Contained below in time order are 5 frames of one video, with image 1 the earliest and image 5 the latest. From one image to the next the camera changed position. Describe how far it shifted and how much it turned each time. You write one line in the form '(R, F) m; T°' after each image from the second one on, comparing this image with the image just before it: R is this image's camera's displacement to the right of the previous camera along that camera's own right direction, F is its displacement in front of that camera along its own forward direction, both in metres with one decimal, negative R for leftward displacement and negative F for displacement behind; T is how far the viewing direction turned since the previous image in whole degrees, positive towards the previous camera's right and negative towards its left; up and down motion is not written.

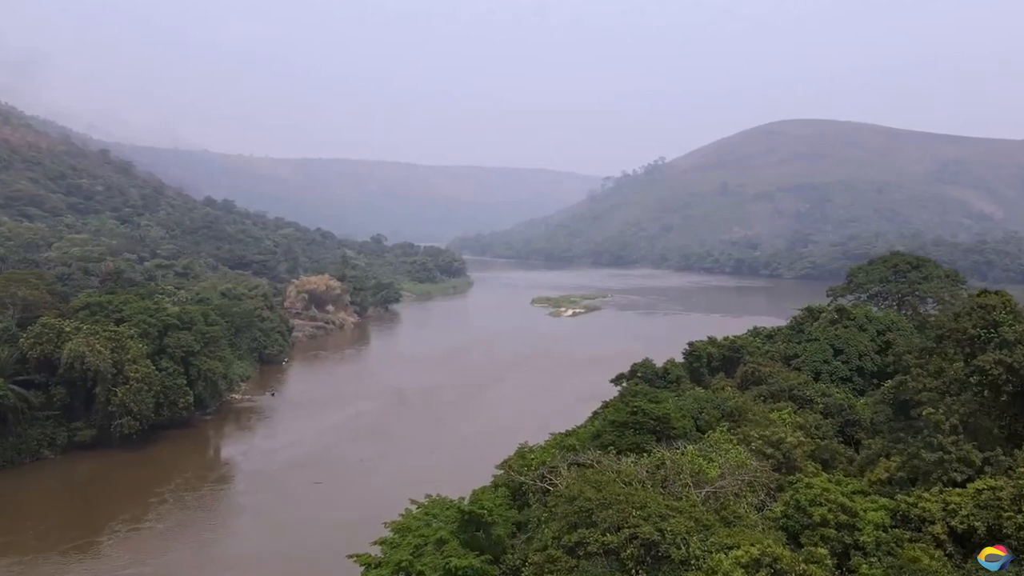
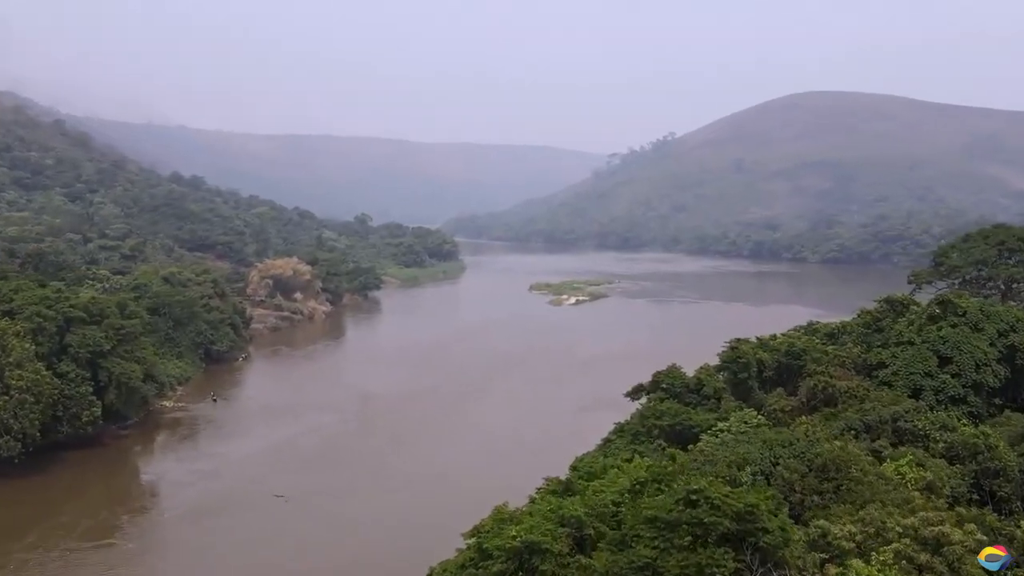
(+0.3, +4.5) m; 0°
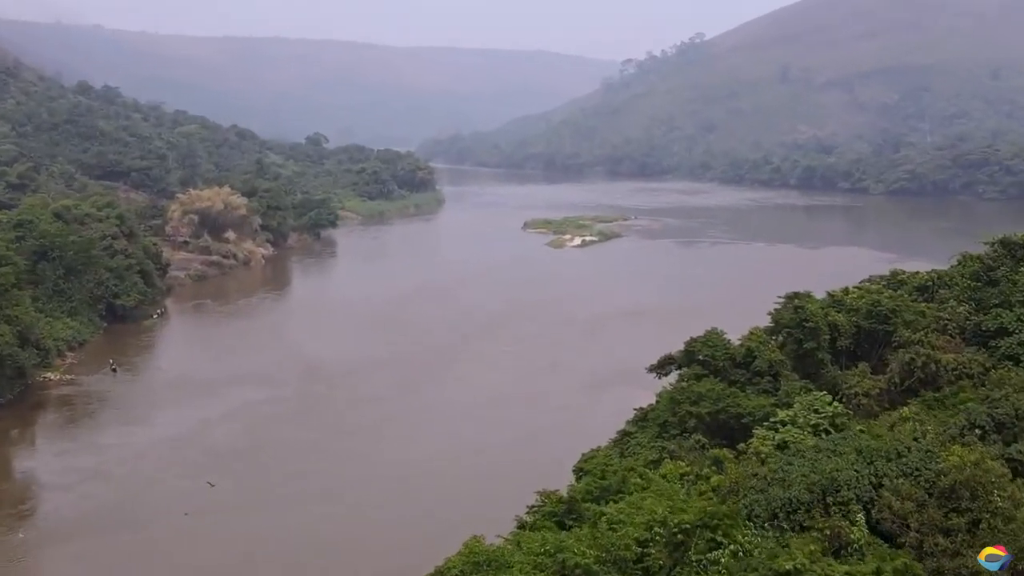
(+0.6, +8.4) m; 0°
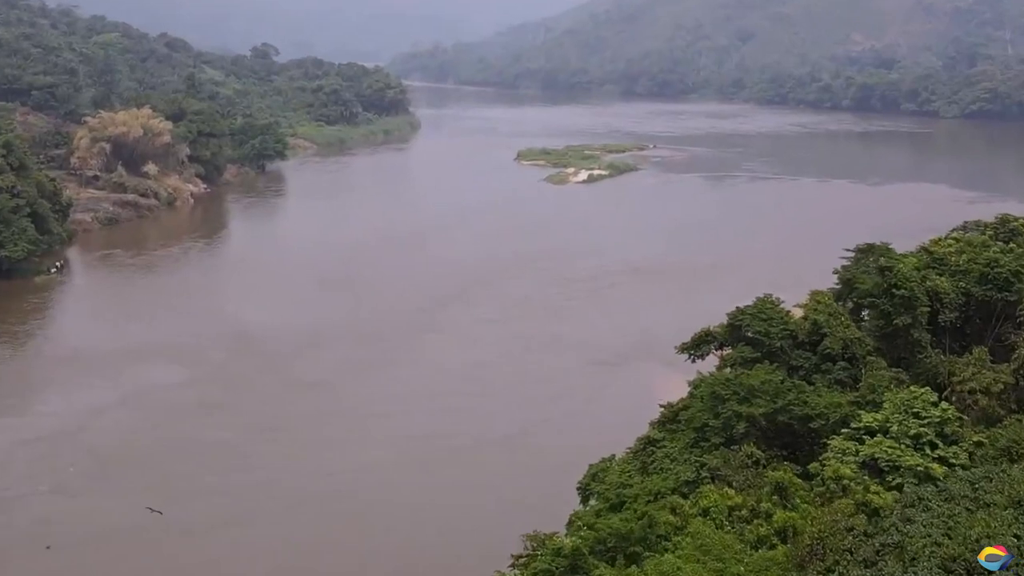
(+0.4, +6.1) m; 0°
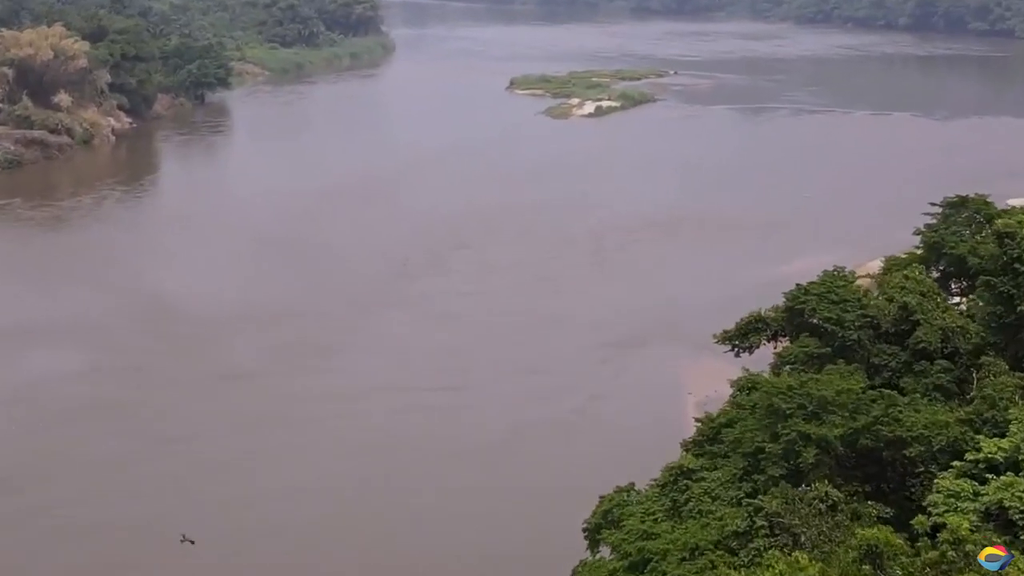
(+0.2, +4.4) m; 0°
